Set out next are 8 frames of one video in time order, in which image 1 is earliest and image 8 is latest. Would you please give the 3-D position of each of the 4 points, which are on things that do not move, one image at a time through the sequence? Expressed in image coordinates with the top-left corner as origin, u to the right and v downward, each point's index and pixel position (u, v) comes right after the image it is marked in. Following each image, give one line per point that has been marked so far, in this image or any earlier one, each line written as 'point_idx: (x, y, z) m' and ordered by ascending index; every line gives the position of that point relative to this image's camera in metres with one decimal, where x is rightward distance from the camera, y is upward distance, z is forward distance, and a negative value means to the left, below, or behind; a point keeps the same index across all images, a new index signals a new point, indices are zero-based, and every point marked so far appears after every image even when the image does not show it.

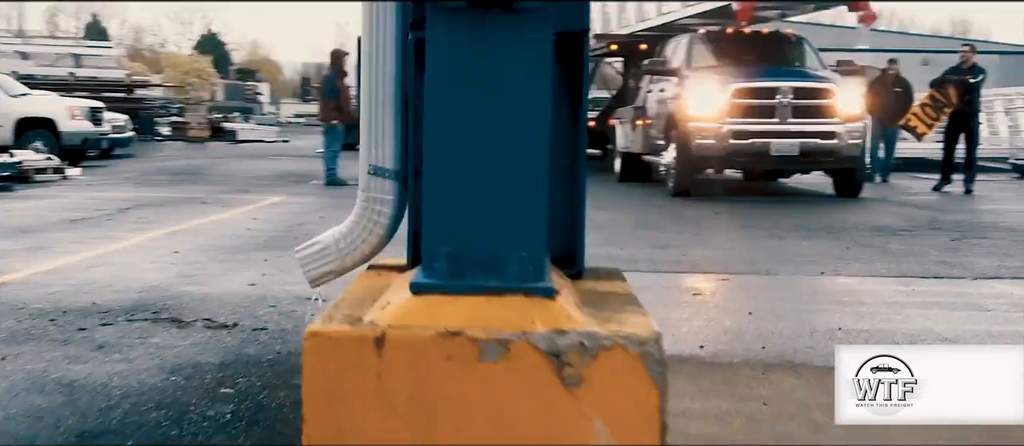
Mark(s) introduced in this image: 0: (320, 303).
0: (-0.7, -0.3, +5.2) m
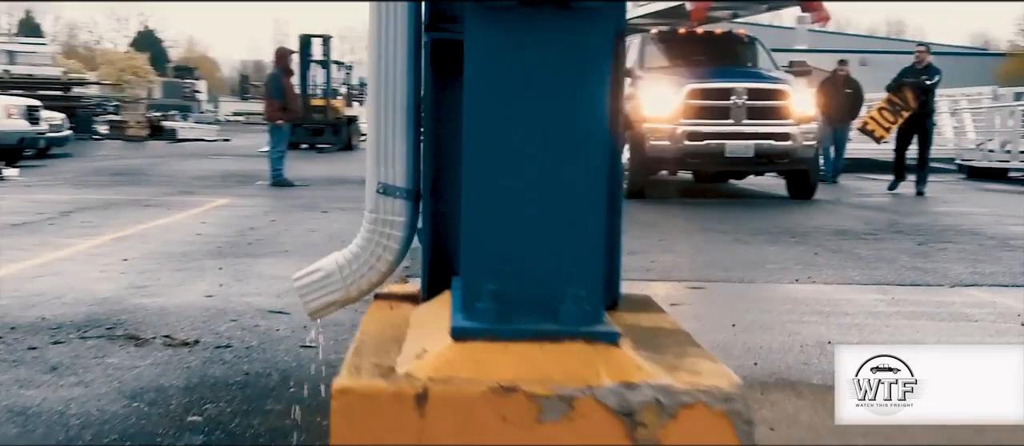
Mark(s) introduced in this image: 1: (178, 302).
0: (-0.8, -0.3, +4.9) m
1: (-1.3, -0.3, +5.4) m
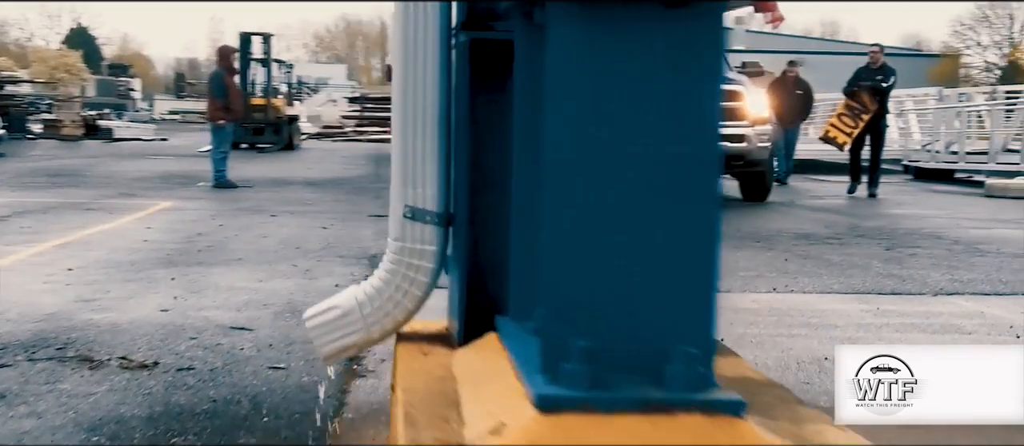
0: (-0.9, -0.4, +4.6) m
1: (-1.4, -0.3, +5.0) m
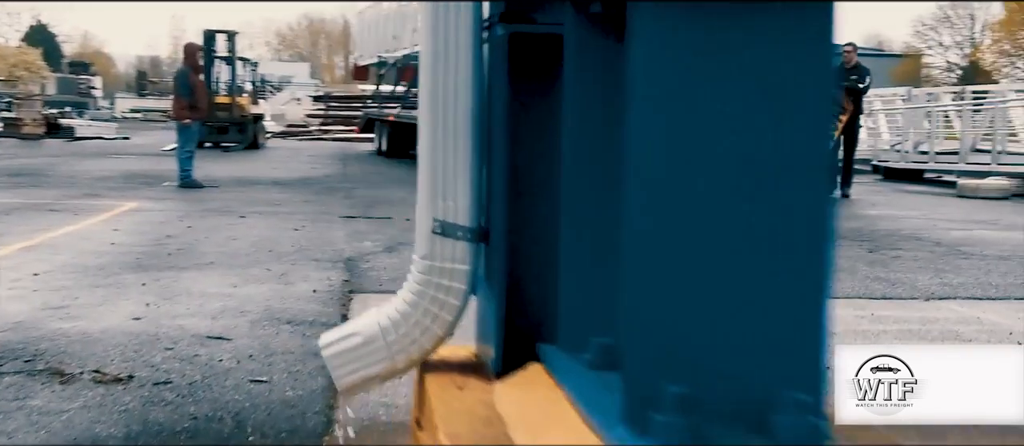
0: (-0.9, -0.4, +4.4) m
1: (-1.4, -0.4, +4.8) m
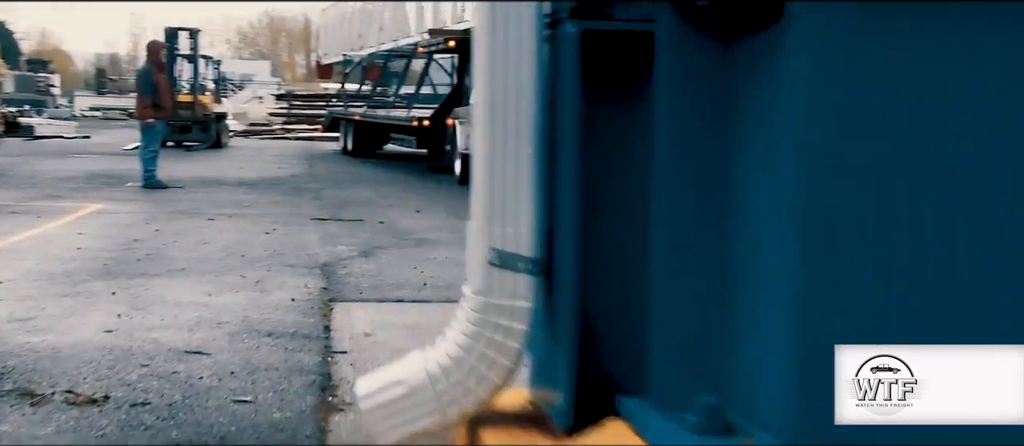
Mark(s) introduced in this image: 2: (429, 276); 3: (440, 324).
0: (-0.9, -0.4, +4.1) m
1: (-1.4, -0.4, +4.5) m
2: (-0.4, -0.3, +6.9) m
3: (-0.3, -0.4, +5.2) m
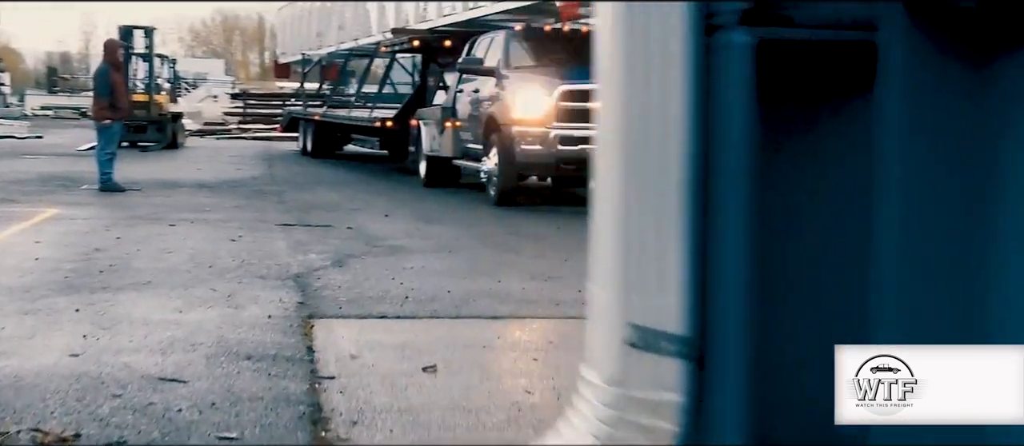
0: (-0.9, -0.5, +3.8) m
1: (-1.4, -0.4, +4.2) m
2: (-0.5, -0.3, +6.6) m
3: (-0.3, -0.4, +4.9) m
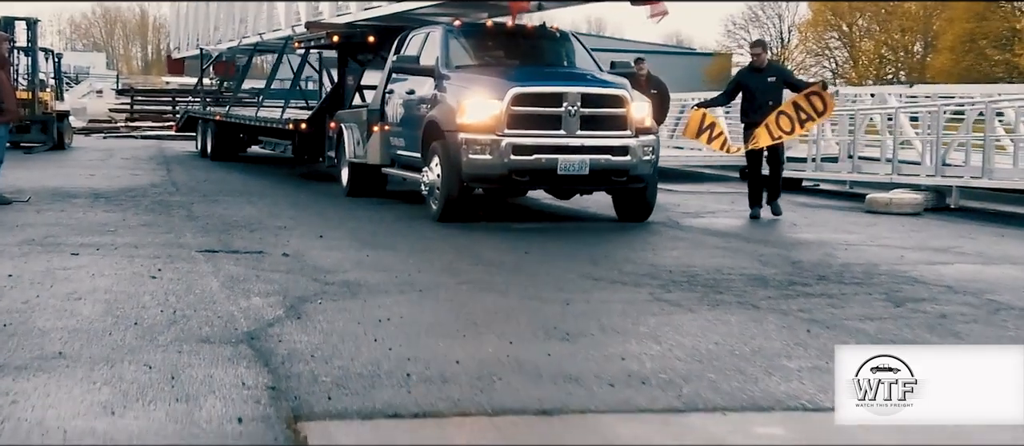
0: (-0.6, -0.7, +2.3) m
1: (-1.2, -0.6, +2.6) m
2: (-0.4, -0.5, +5.1) m
3: (-0.1, -0.6, +3.4) m
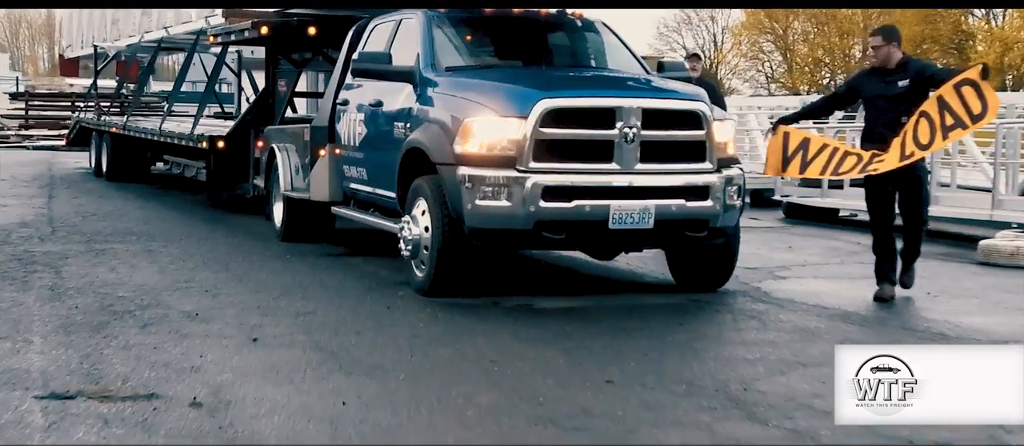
0: (+0.2, -1.1, -1.8) m
1: (-0.4, -1.1, -1.5) m
2: (+0.2, -0.9, +1.0) m
3: (+0.6, -1.1, -0.7) m
